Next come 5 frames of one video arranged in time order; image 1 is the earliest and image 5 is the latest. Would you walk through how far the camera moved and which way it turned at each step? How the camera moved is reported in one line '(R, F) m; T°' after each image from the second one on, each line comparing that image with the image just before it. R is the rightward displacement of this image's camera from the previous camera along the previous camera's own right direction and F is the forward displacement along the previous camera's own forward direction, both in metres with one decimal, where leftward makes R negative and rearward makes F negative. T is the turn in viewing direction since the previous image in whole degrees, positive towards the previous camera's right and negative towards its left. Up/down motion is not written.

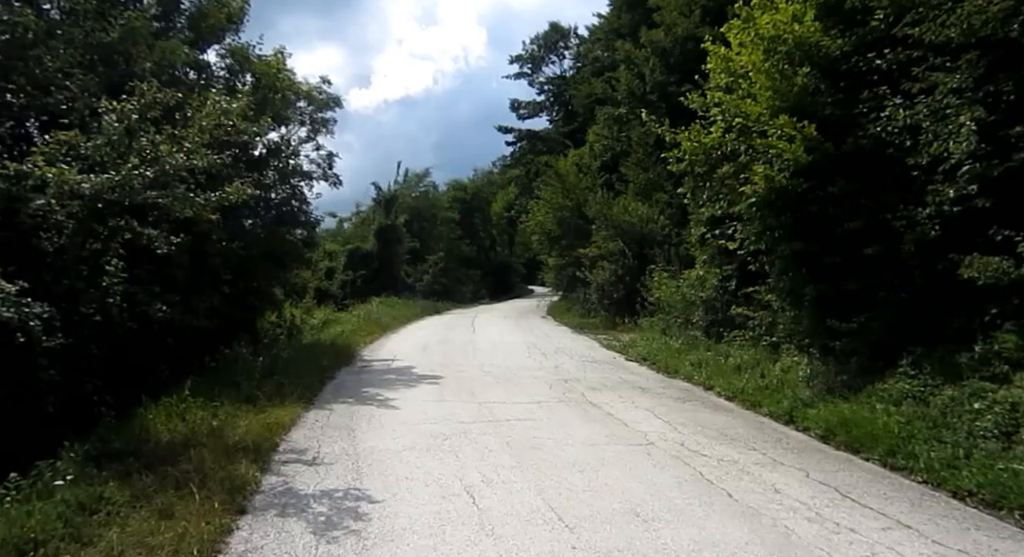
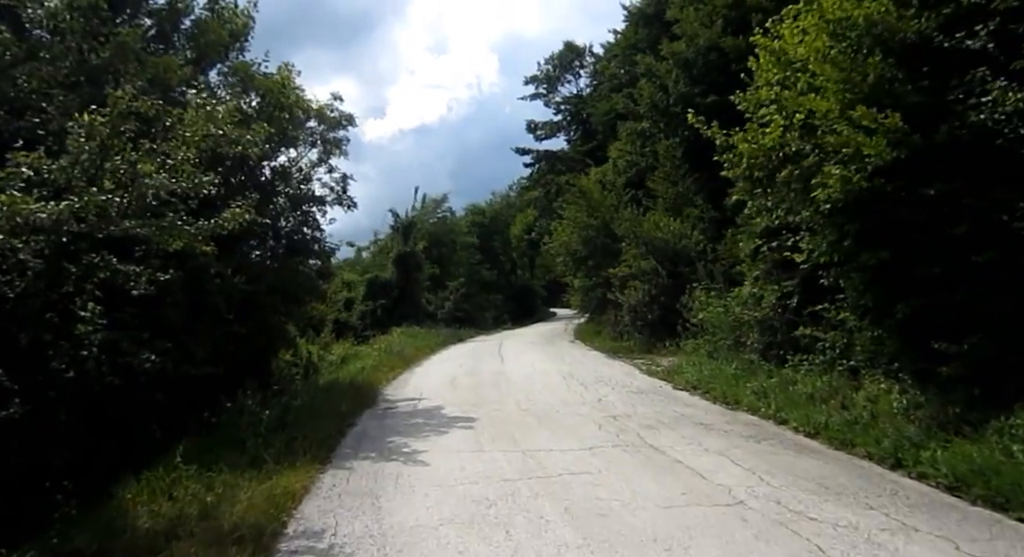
(-0.3, +1.4) m; -2°
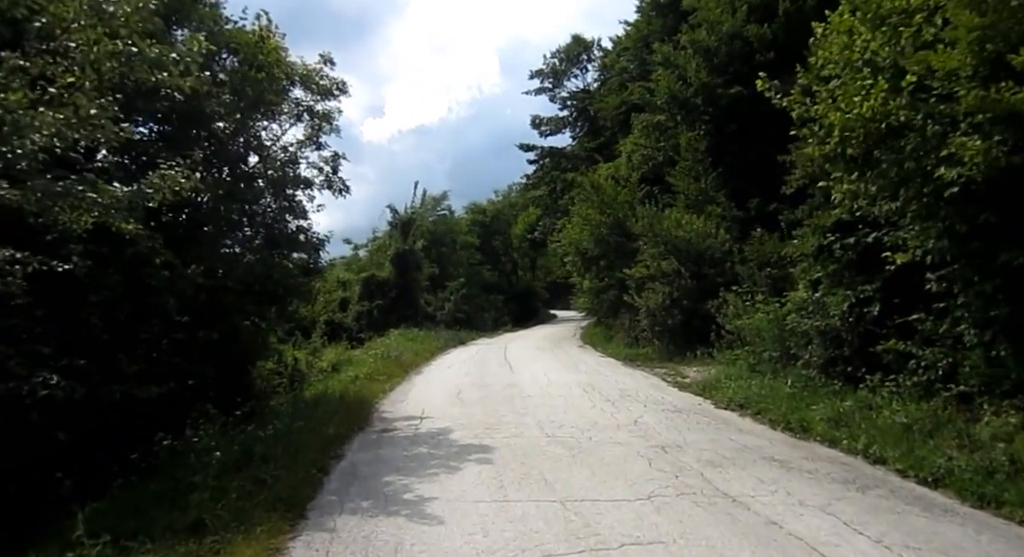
(-0.4, +2.1) m; 0°
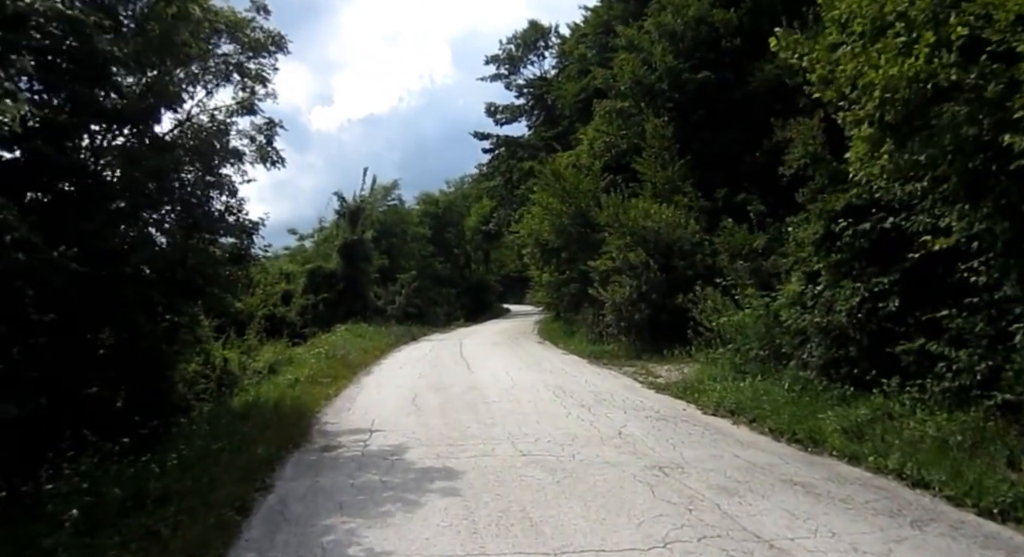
(-0.2, +1.6) m; +4°
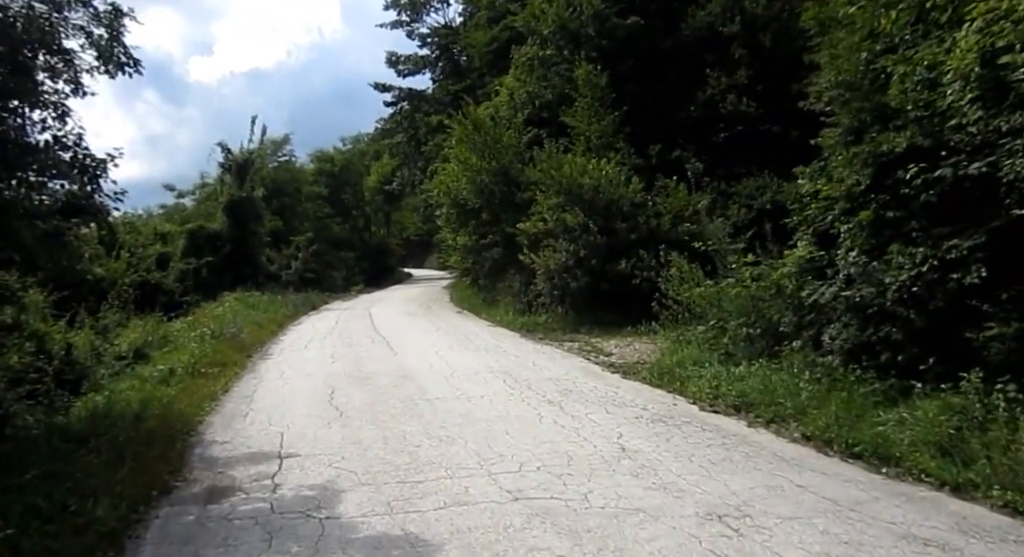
(-0.7, +2.8) m; +8°
